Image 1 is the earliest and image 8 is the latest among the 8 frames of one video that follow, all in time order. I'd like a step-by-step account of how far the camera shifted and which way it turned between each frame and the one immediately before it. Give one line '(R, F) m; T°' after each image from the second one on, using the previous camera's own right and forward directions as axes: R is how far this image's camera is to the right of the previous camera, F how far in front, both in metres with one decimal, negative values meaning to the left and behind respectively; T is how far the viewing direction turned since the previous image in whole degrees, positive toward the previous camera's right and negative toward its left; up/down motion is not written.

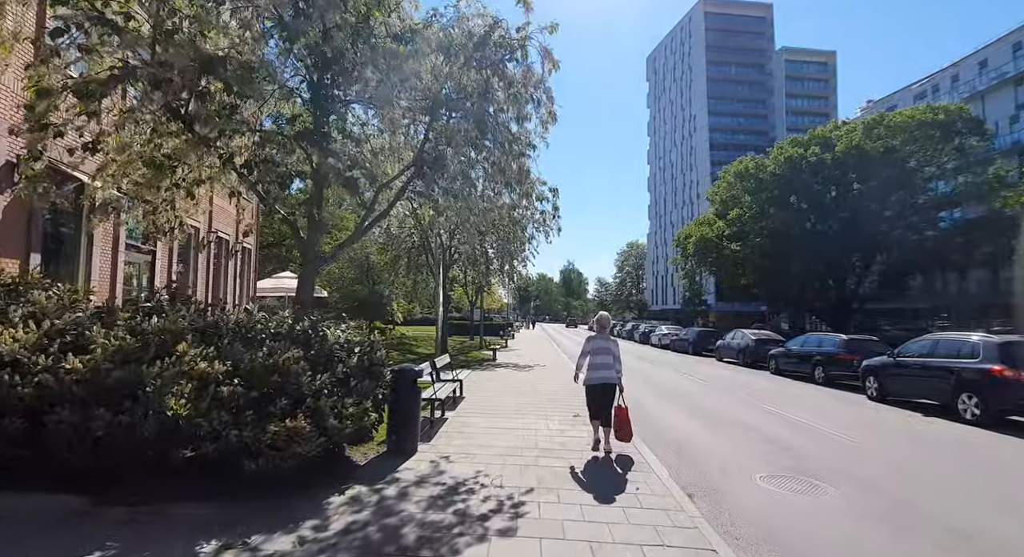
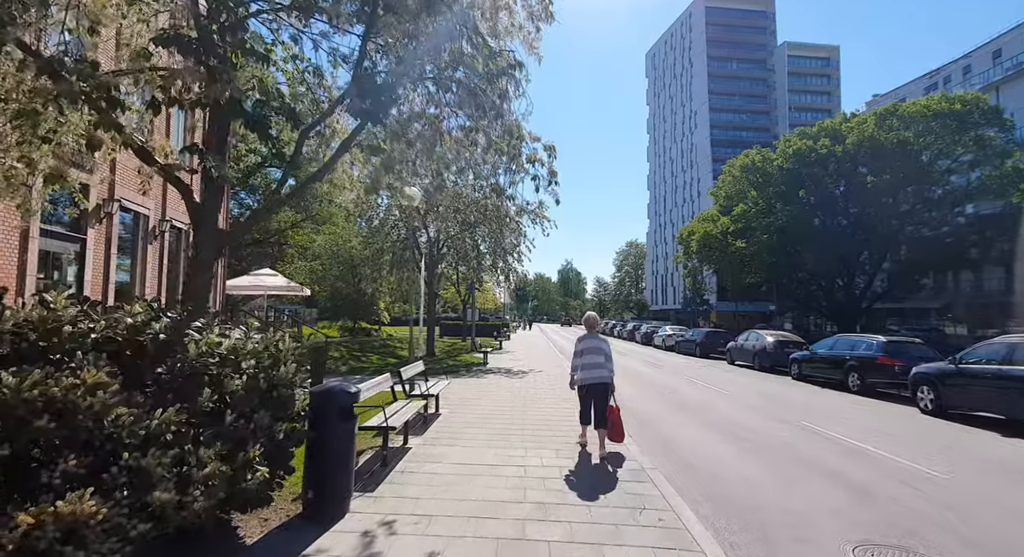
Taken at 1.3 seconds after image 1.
(+0.2, +1.9) m; 0°
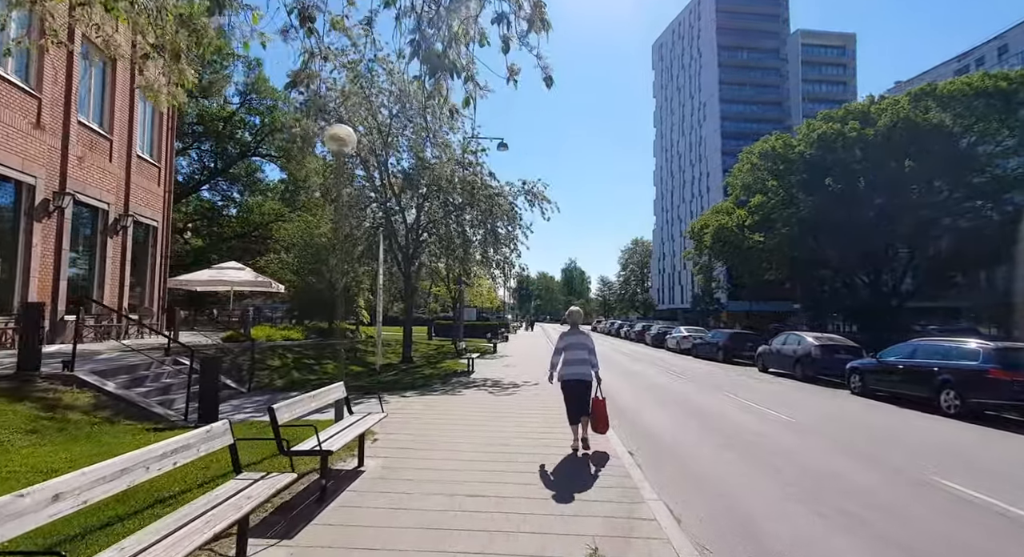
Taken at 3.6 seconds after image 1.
(+0.4, +3.3) m; 0°
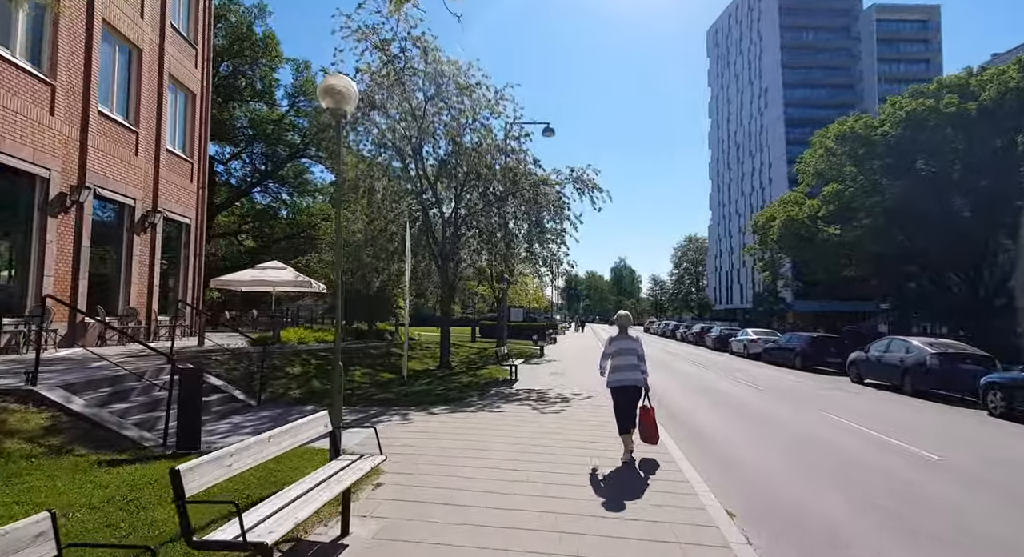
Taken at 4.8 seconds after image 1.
(0.0, +1.8) m; -6°
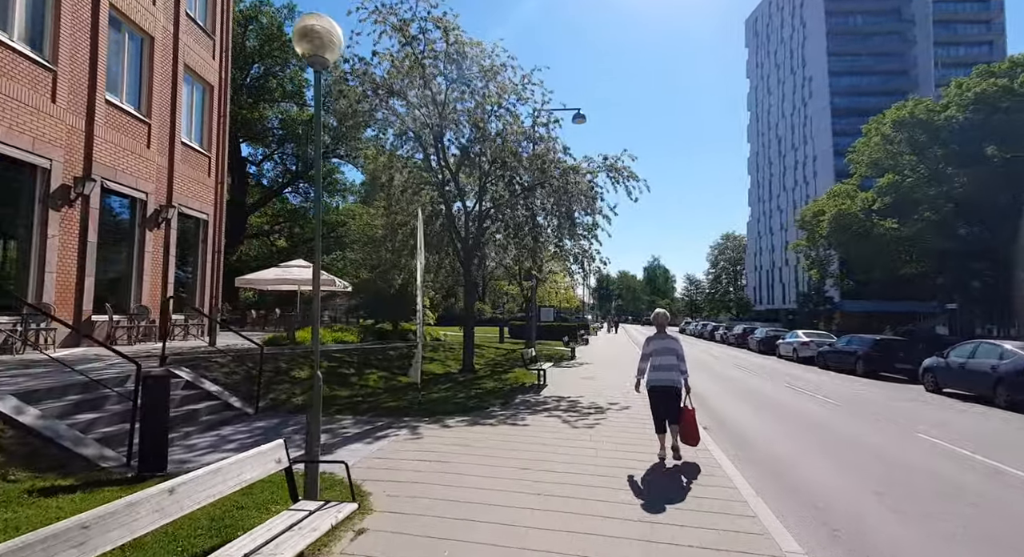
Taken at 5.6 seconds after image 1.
(+0.1, +1.2) m; -4°
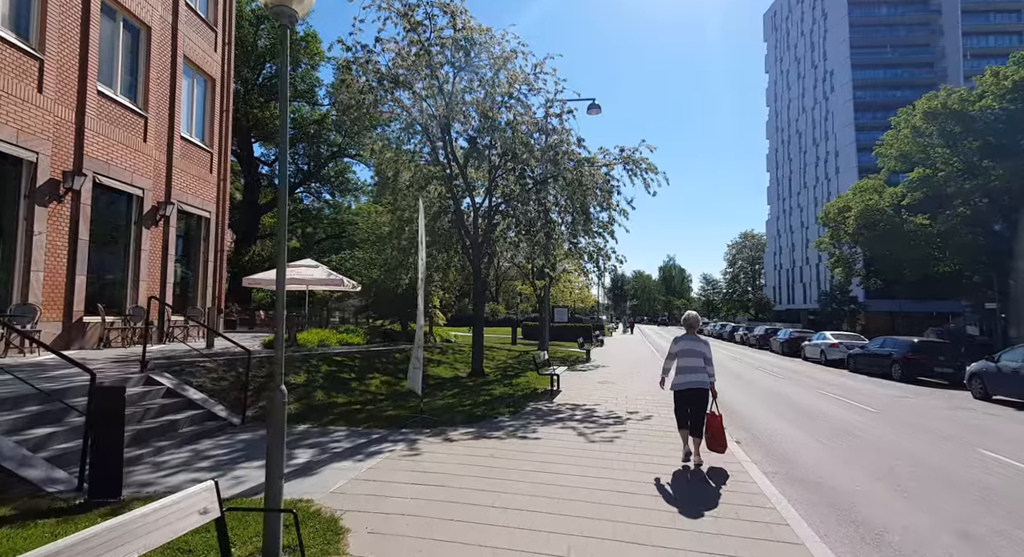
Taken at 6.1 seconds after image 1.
(+0.1, +0.8) m; -2°
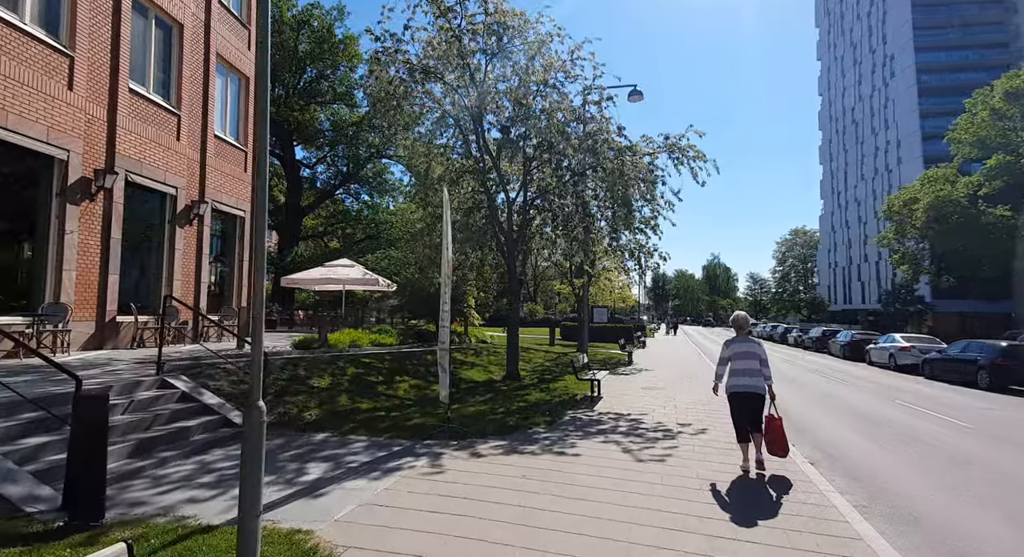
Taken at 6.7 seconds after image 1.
(0.0, +0.8) m; -4°
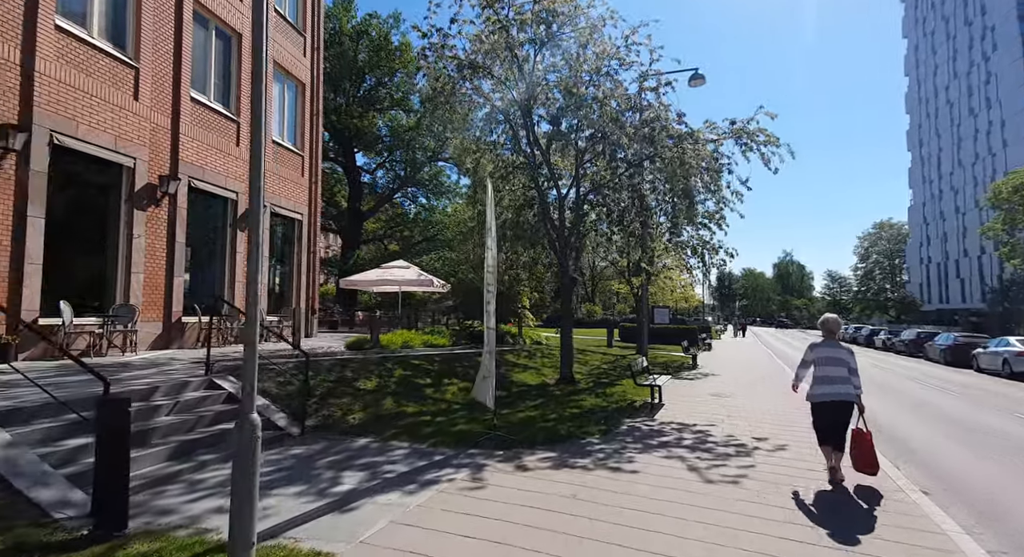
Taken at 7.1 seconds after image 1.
(+0.1, +0.6) m; -7°
